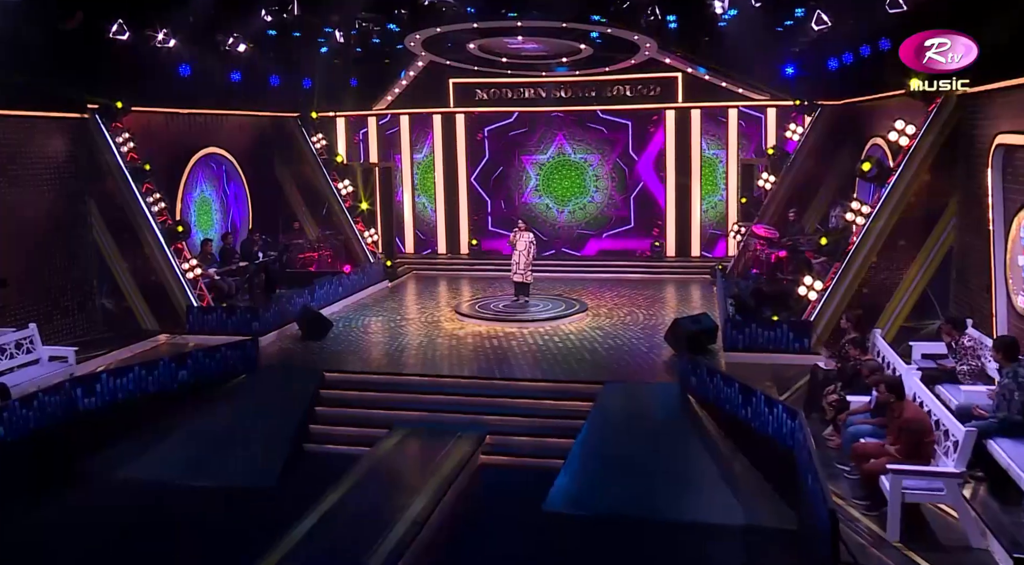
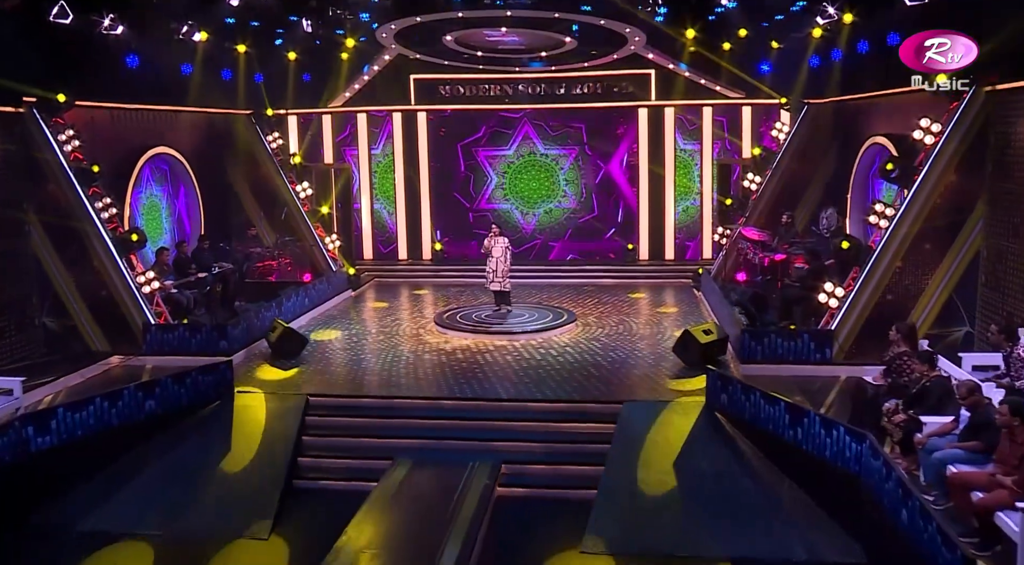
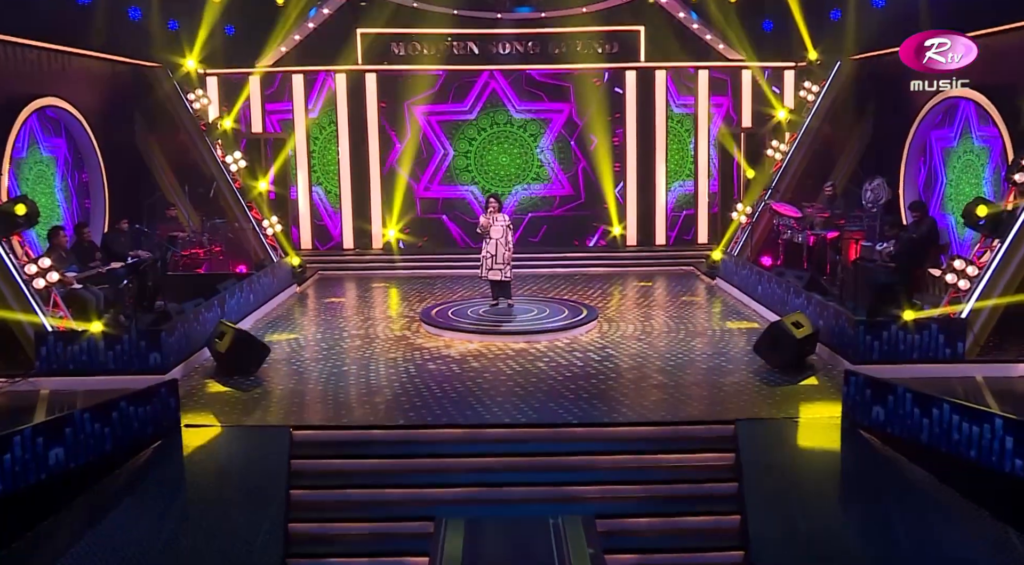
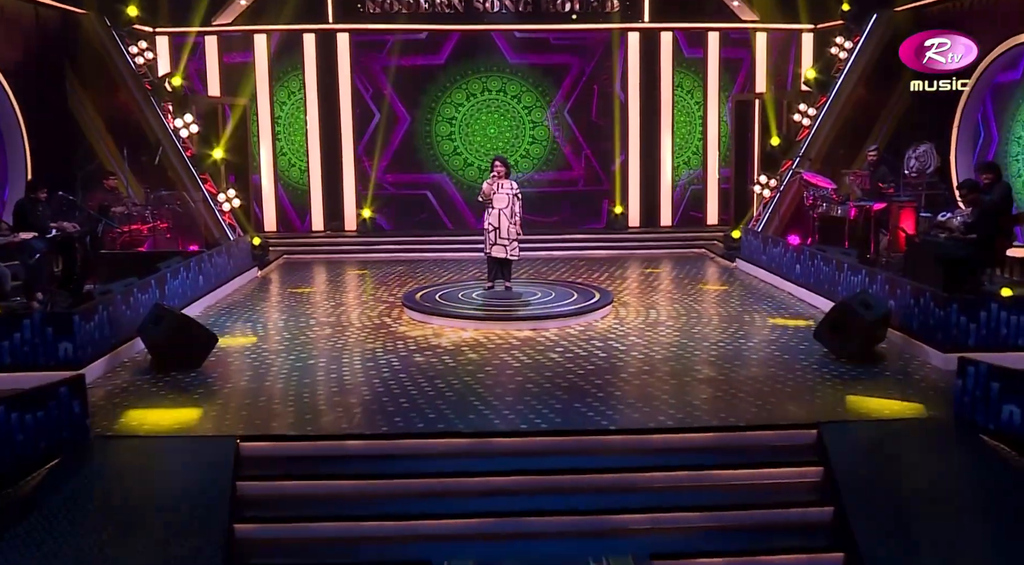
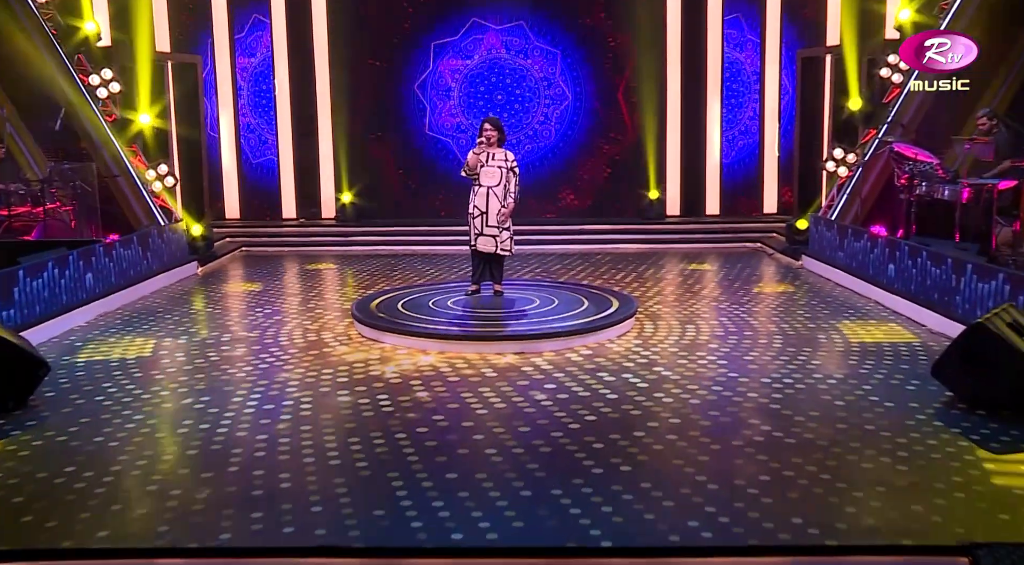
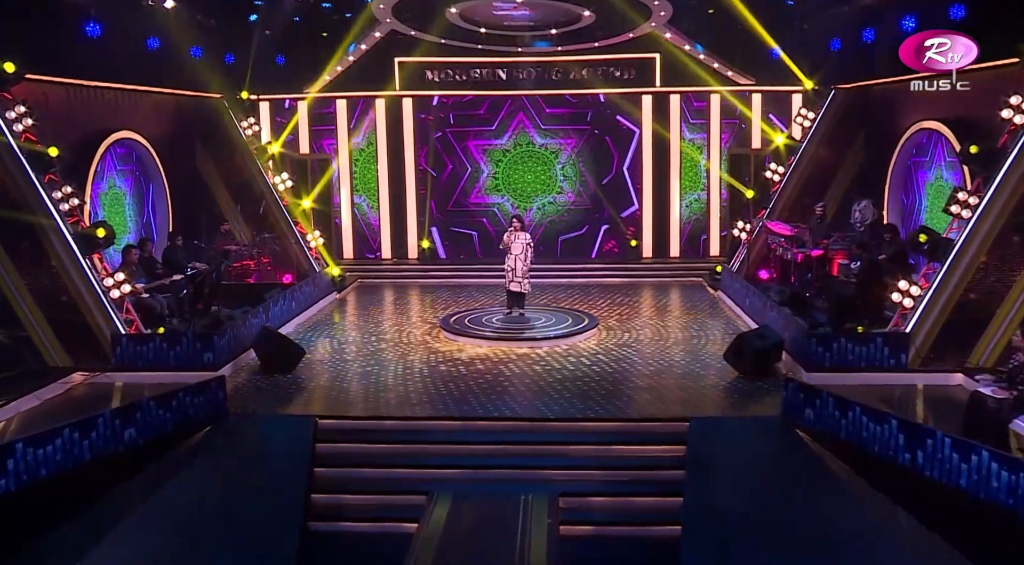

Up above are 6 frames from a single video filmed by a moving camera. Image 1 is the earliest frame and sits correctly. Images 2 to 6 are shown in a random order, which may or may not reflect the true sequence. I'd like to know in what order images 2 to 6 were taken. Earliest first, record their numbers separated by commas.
2, 6, 3, 4, 5
